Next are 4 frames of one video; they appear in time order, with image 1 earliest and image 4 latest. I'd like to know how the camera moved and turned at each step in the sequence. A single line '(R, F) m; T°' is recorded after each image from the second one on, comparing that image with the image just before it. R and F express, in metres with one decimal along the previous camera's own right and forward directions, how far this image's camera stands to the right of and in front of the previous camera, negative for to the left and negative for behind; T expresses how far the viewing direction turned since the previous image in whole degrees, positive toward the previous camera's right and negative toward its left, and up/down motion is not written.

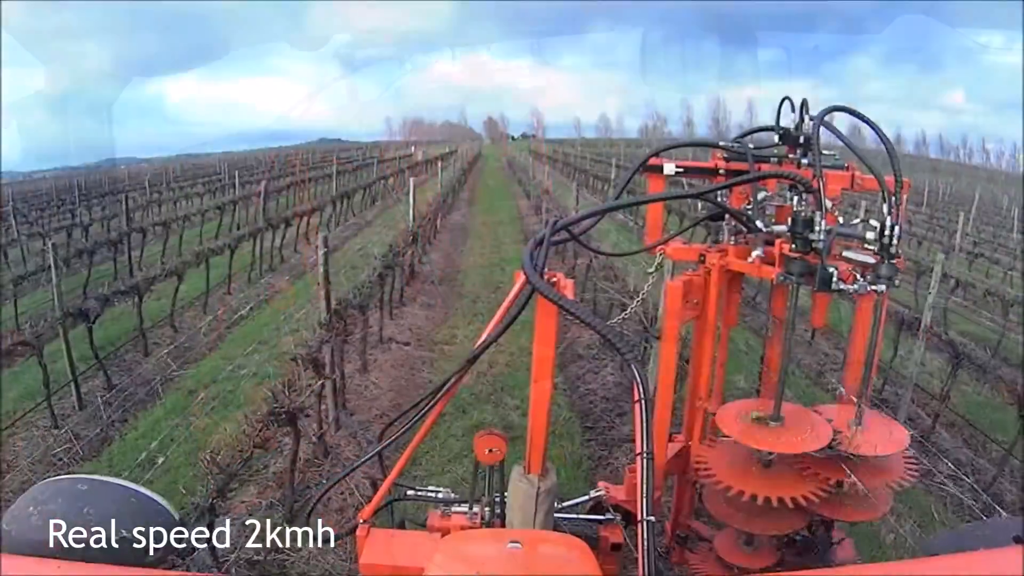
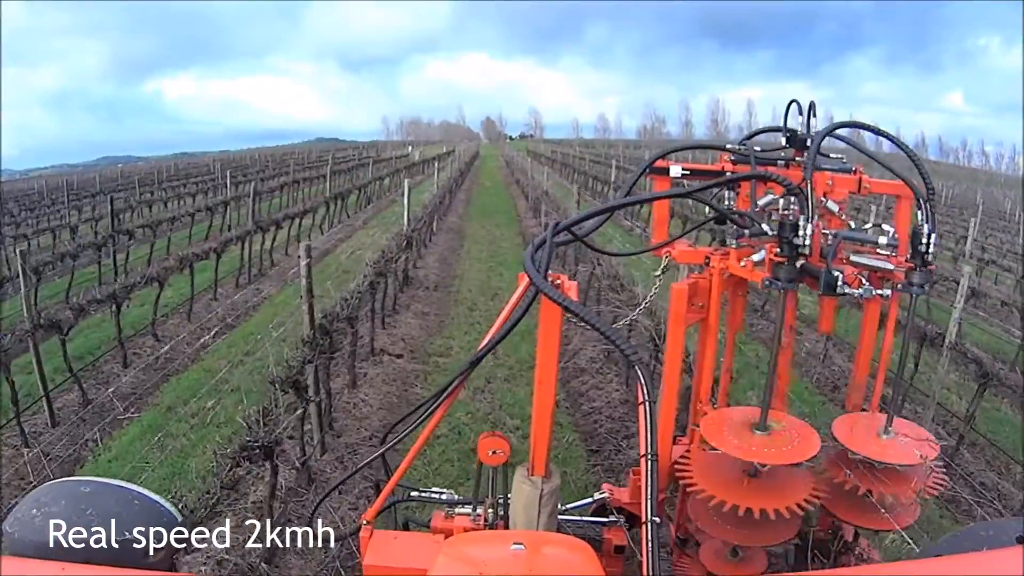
(-1.3, +0.5) m; 0°
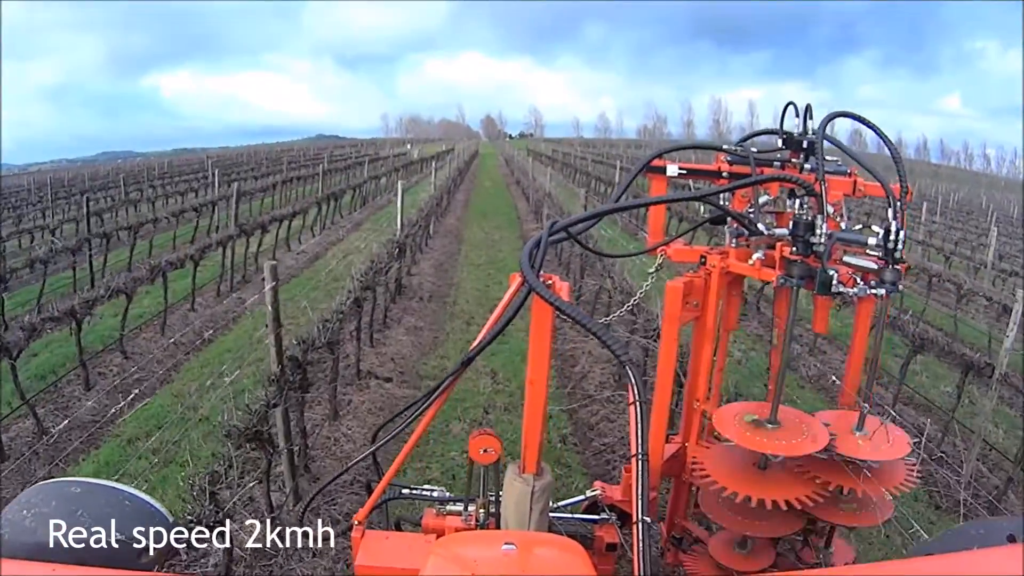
(+0.6, +0.3) m; 0°
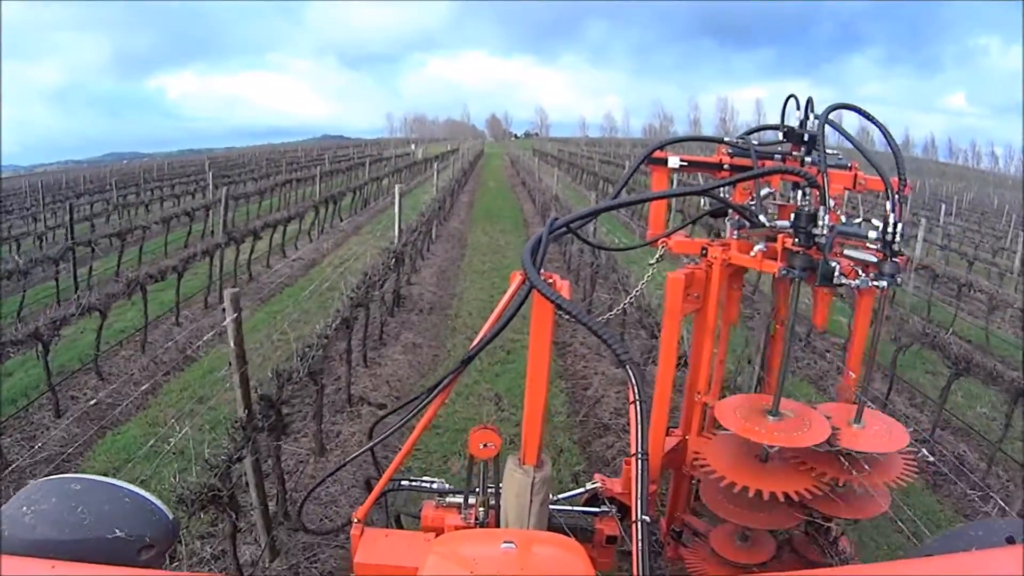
(+0.7, -0.2) m; 0°
